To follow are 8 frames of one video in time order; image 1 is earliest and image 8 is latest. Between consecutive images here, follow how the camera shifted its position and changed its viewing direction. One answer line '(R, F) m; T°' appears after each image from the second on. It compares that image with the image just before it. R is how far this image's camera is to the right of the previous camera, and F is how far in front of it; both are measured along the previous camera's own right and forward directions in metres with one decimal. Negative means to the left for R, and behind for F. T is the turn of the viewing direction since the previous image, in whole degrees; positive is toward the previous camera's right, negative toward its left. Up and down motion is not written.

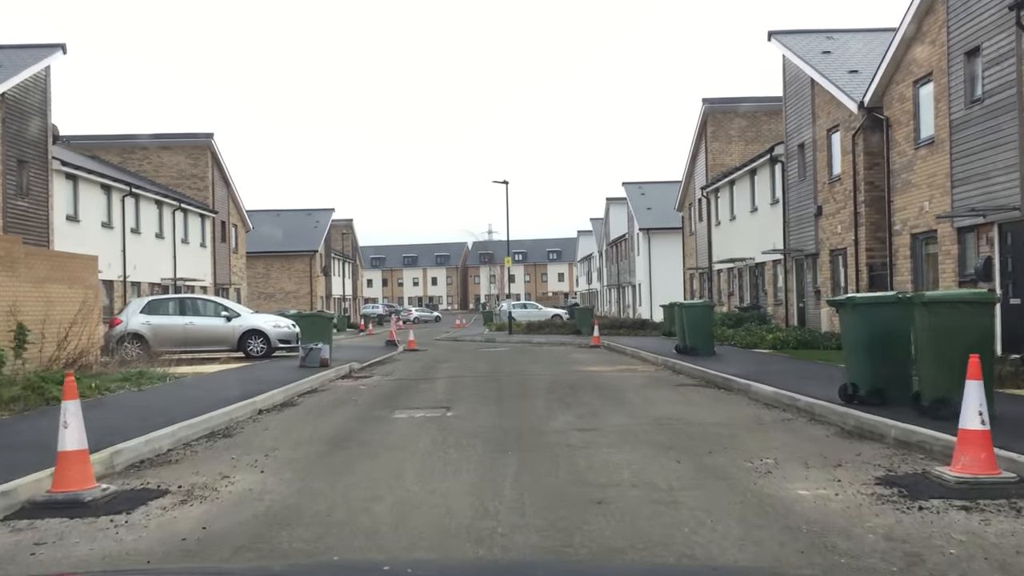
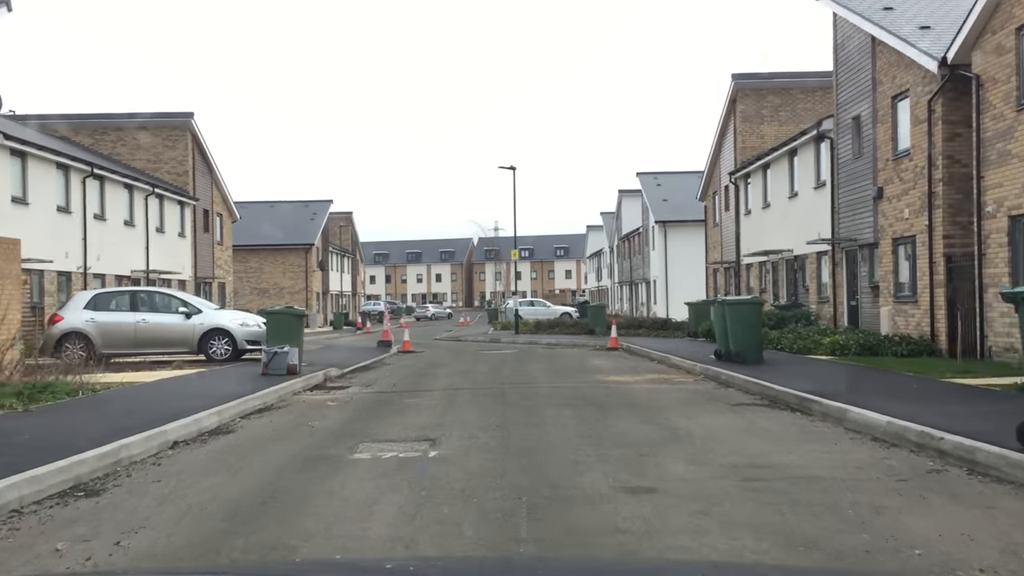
(0.0, +3.1) m; 0°
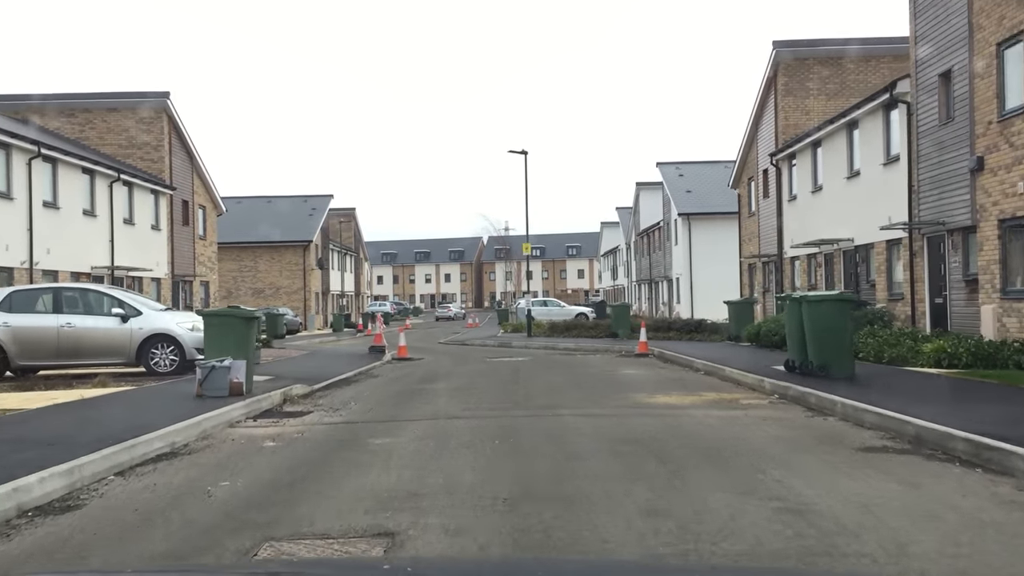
(0.0, +3.5) m; -1°
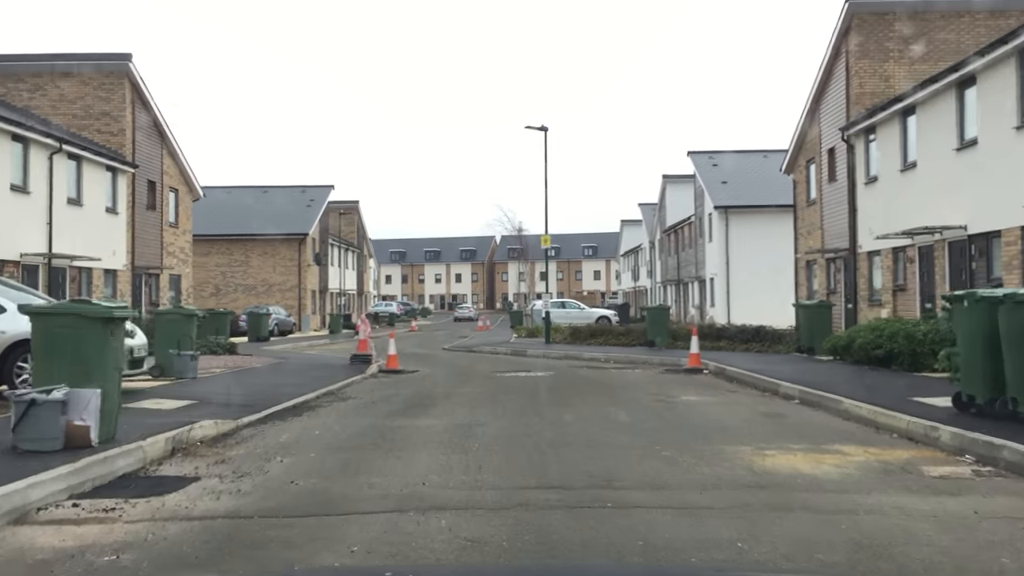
(-0.1, +4.3) m; -1°
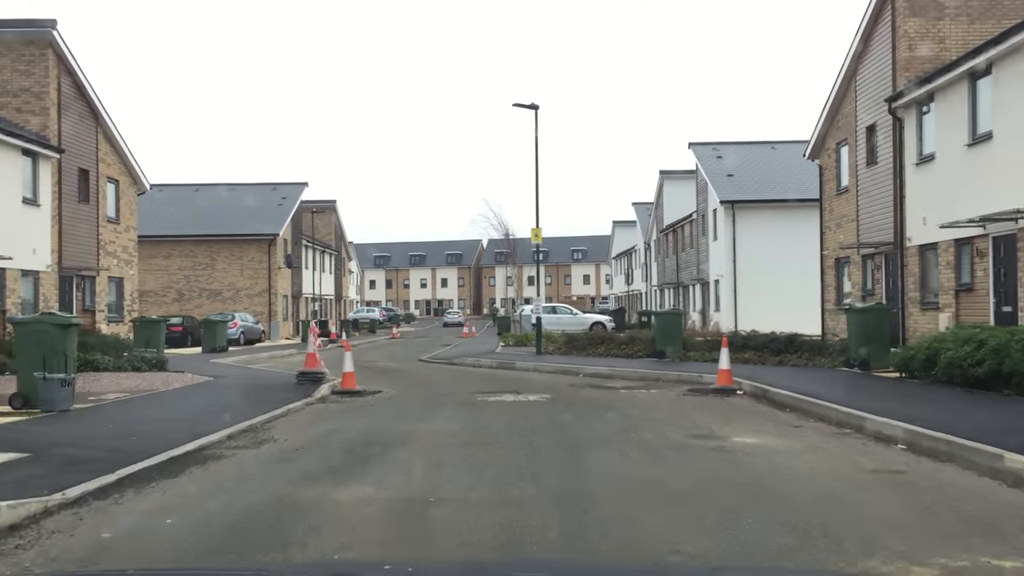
(0.0, +3.4) m; +1°
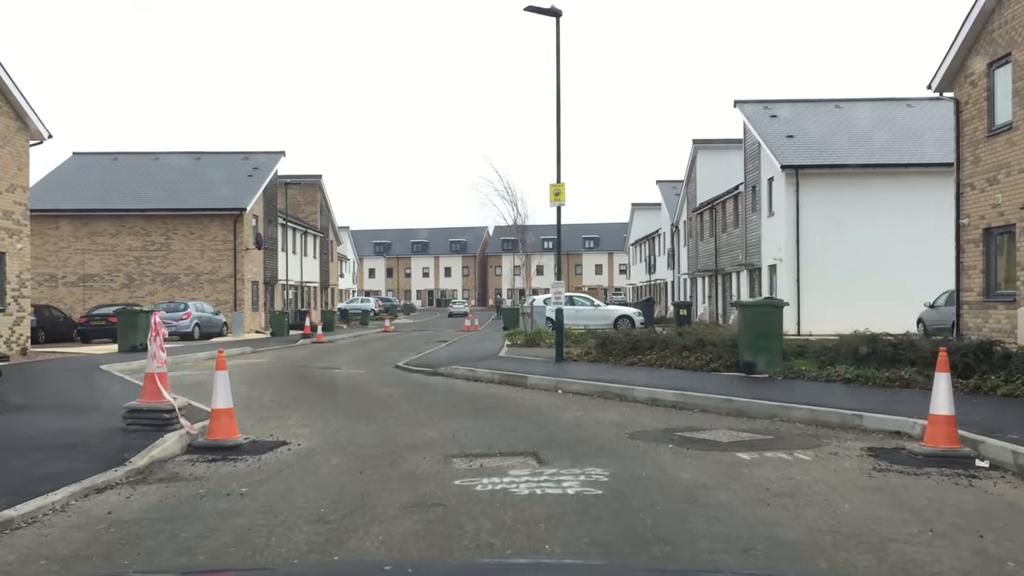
(-0.1, +6.6) m; 0°
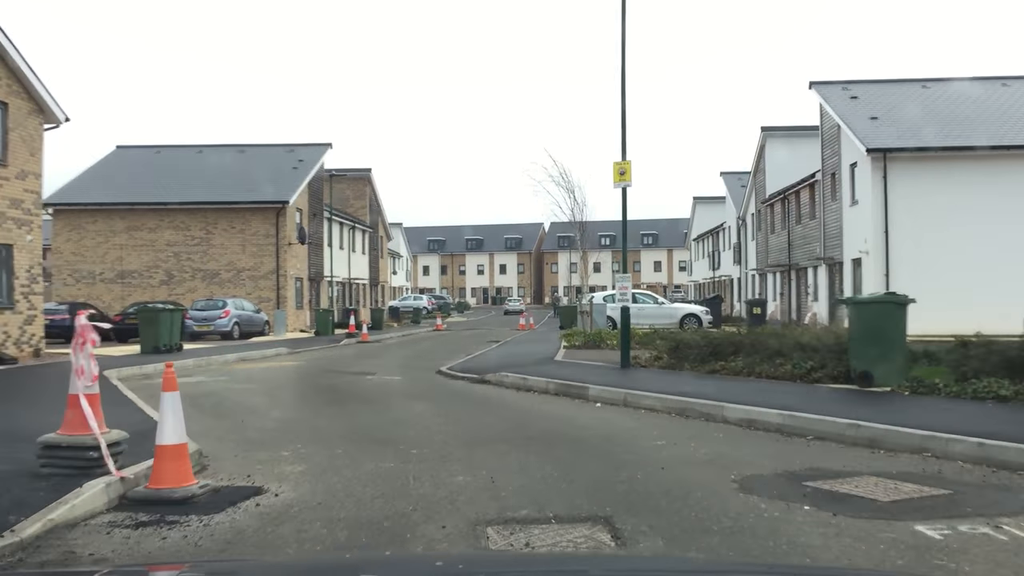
(0.0, +2.3) m; -3°
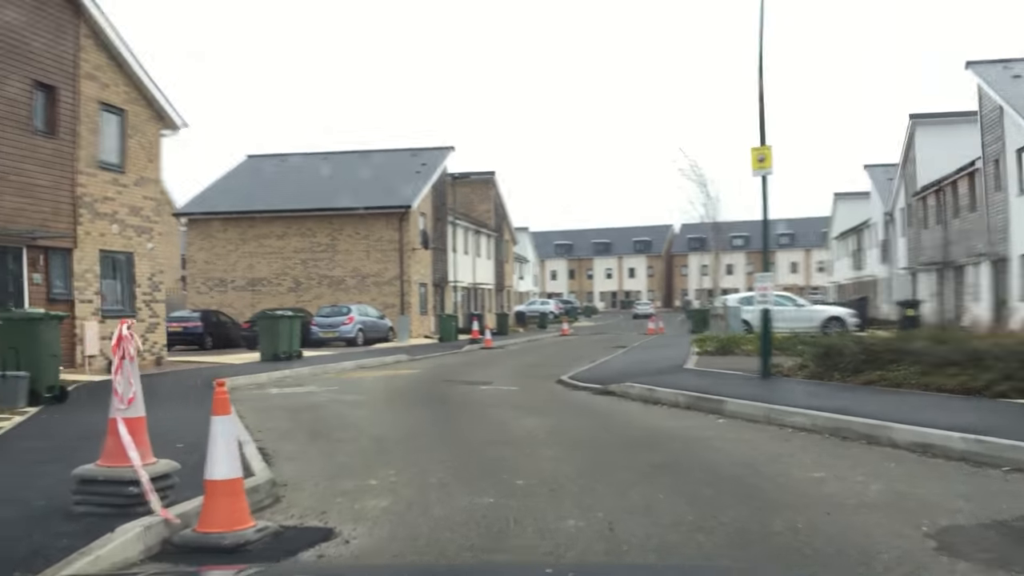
(0.0, +1.1) m; -8°
